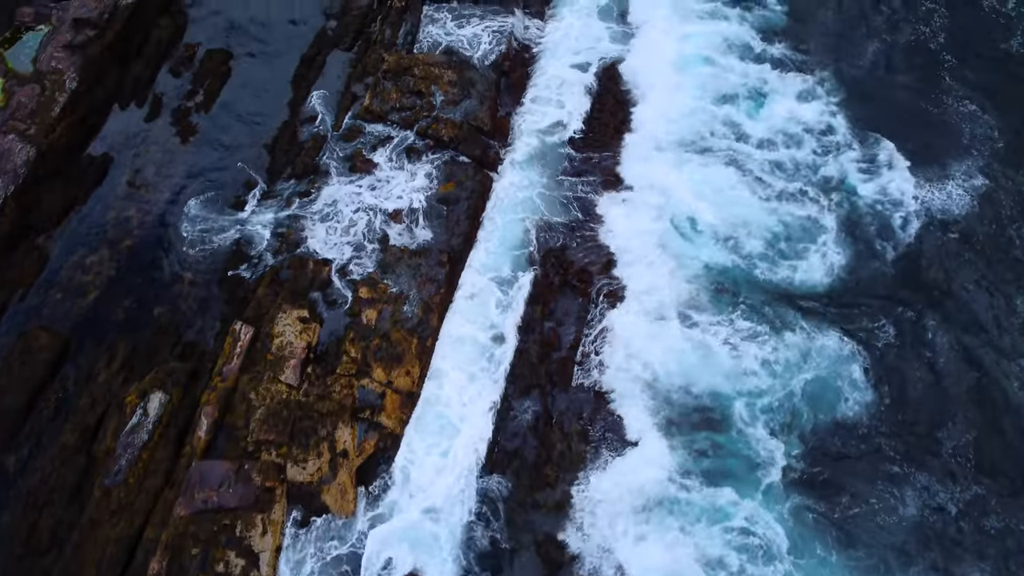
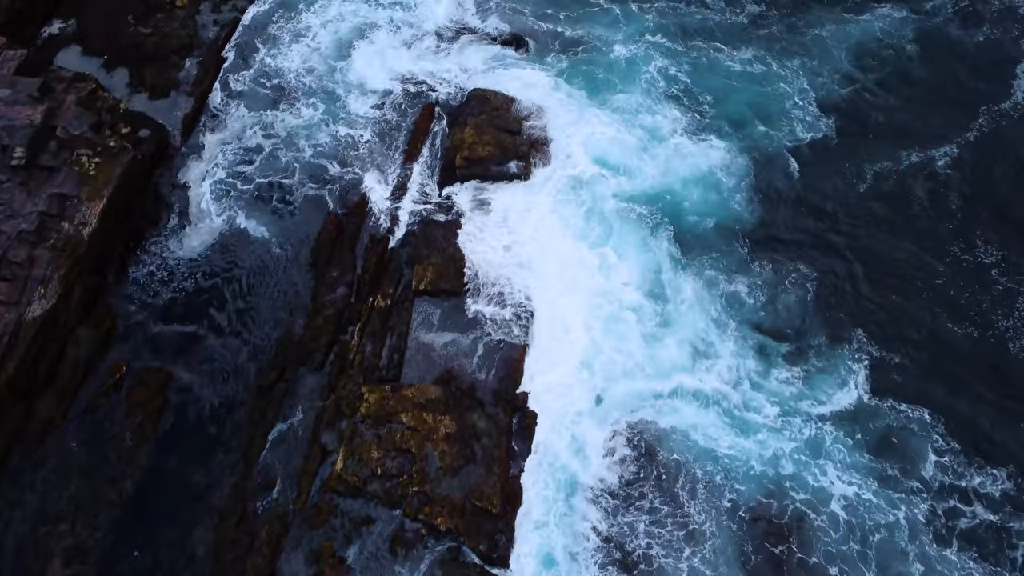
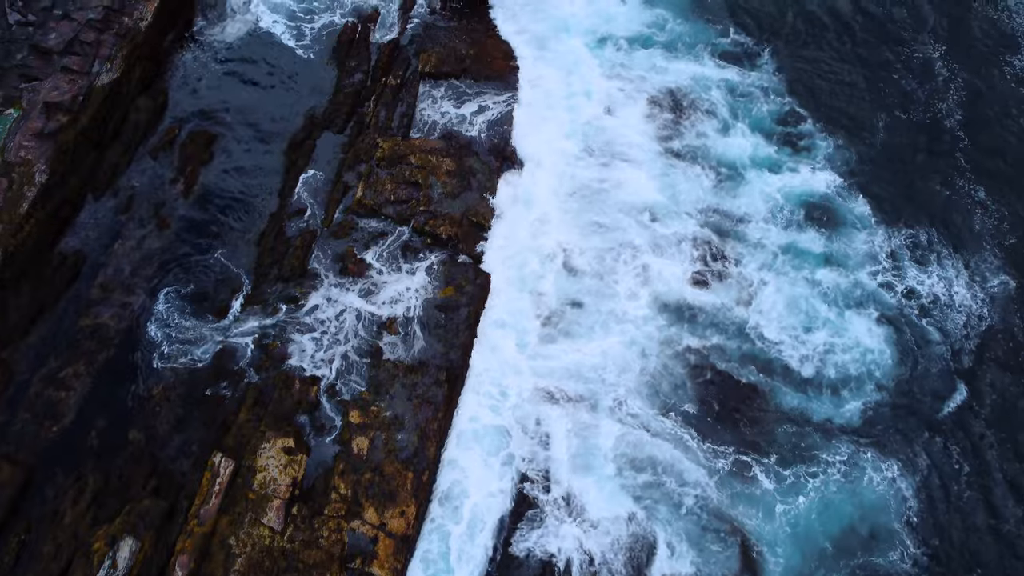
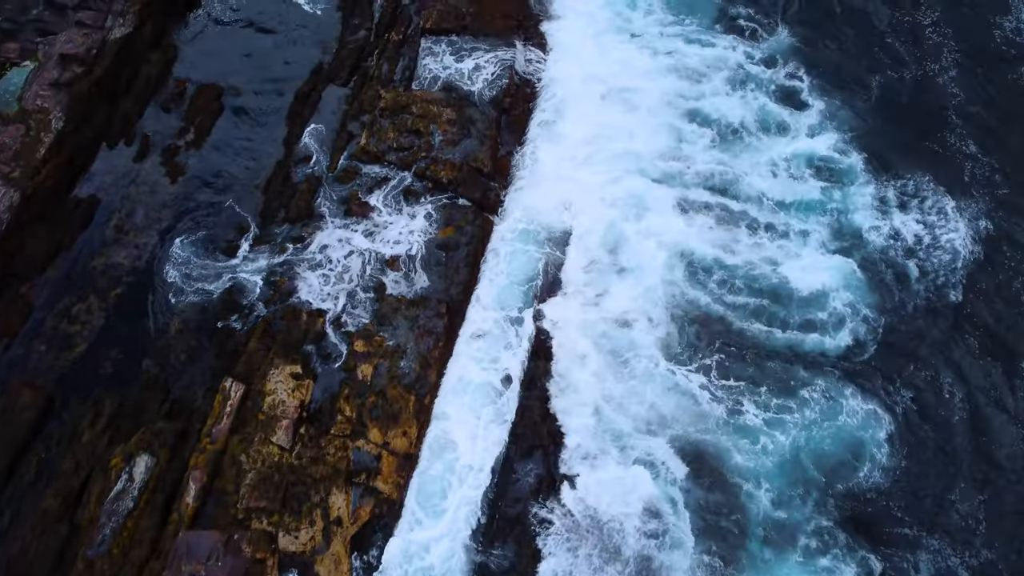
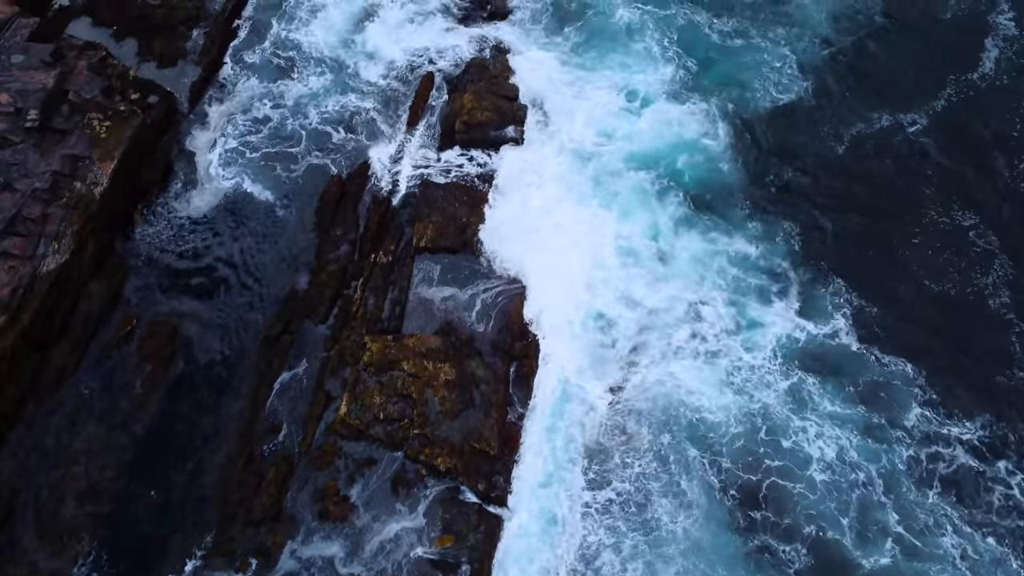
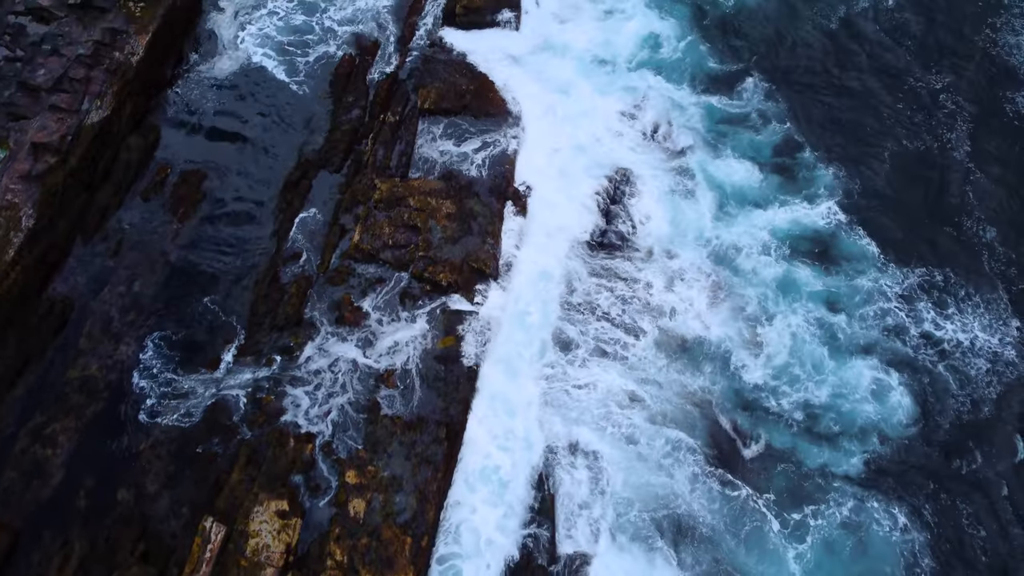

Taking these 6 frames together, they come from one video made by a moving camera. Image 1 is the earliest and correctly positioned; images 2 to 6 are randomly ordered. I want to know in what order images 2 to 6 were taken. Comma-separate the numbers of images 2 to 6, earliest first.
4, 3, 6, 5, 2
